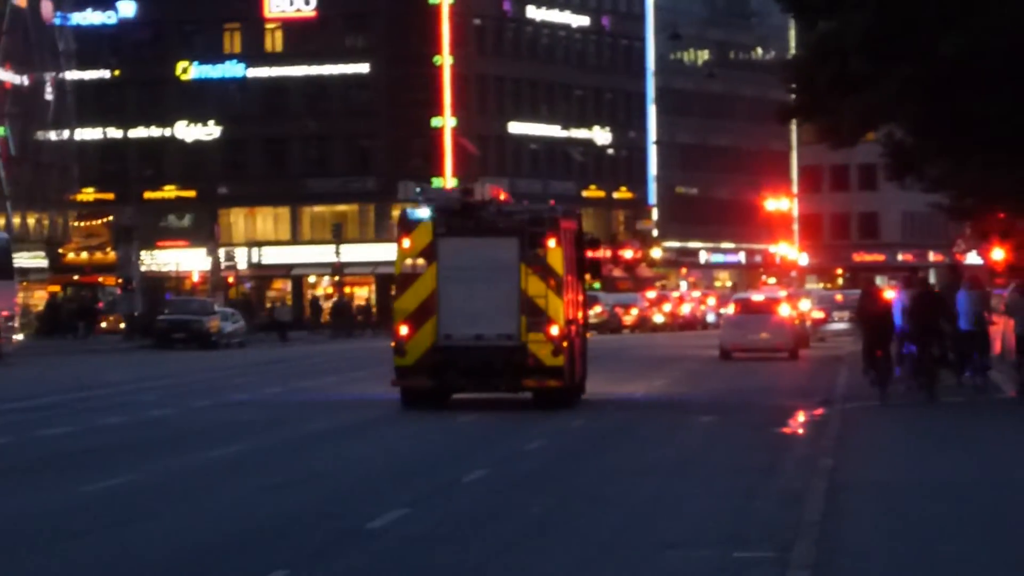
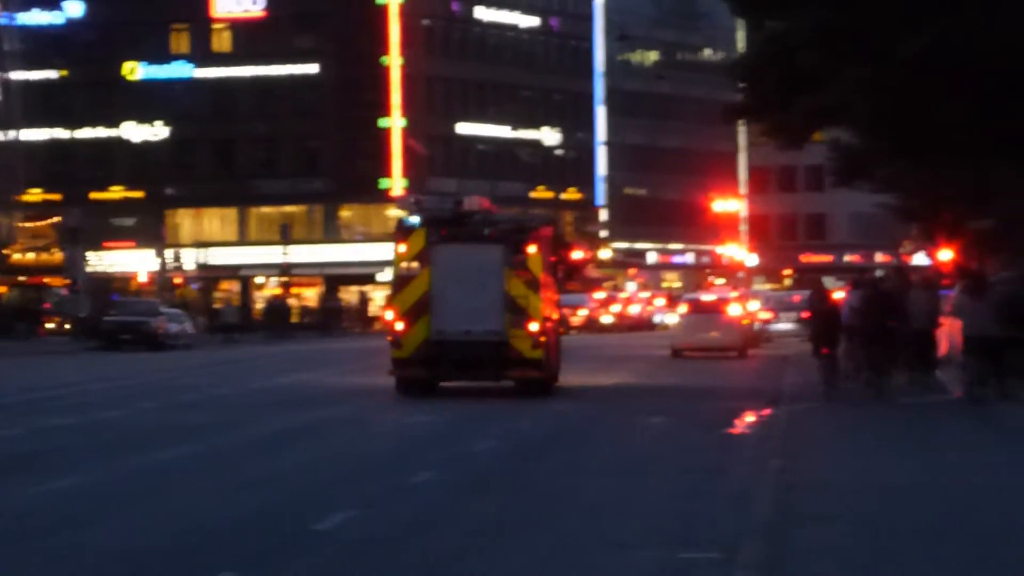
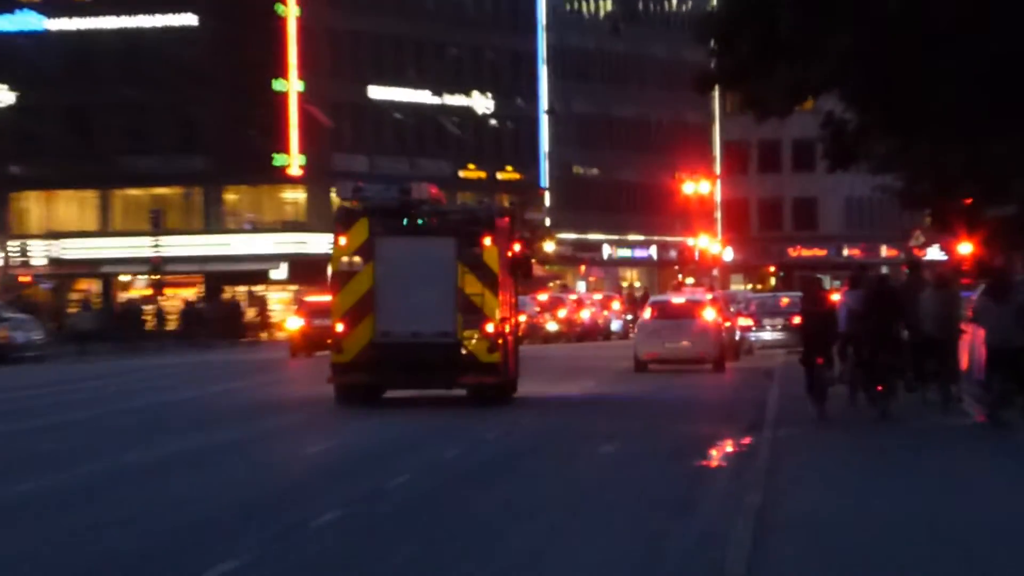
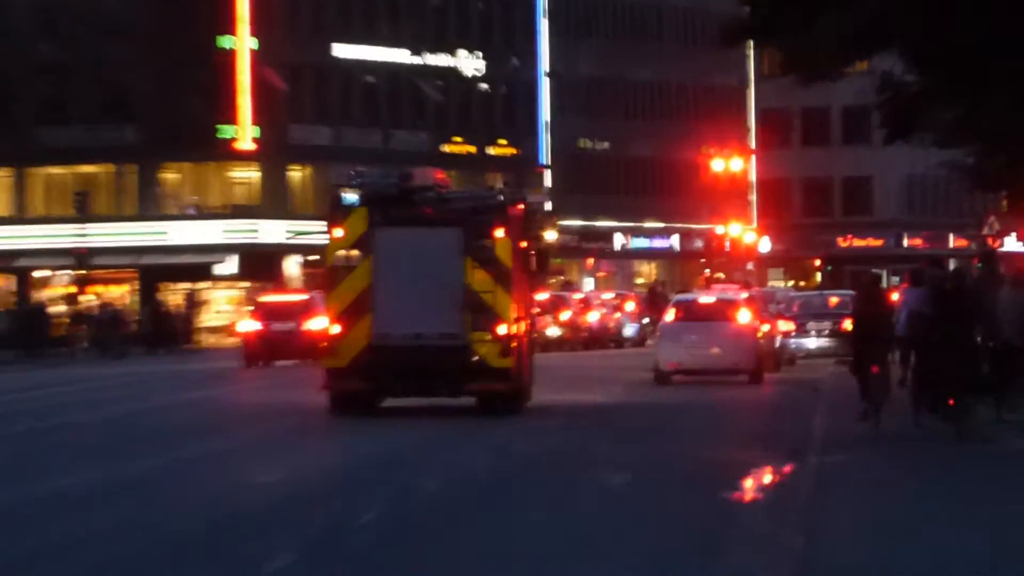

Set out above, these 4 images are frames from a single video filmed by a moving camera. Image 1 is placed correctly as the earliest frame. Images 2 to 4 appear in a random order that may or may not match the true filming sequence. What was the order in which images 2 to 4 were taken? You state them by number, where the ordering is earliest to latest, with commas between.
2, 3, 4
